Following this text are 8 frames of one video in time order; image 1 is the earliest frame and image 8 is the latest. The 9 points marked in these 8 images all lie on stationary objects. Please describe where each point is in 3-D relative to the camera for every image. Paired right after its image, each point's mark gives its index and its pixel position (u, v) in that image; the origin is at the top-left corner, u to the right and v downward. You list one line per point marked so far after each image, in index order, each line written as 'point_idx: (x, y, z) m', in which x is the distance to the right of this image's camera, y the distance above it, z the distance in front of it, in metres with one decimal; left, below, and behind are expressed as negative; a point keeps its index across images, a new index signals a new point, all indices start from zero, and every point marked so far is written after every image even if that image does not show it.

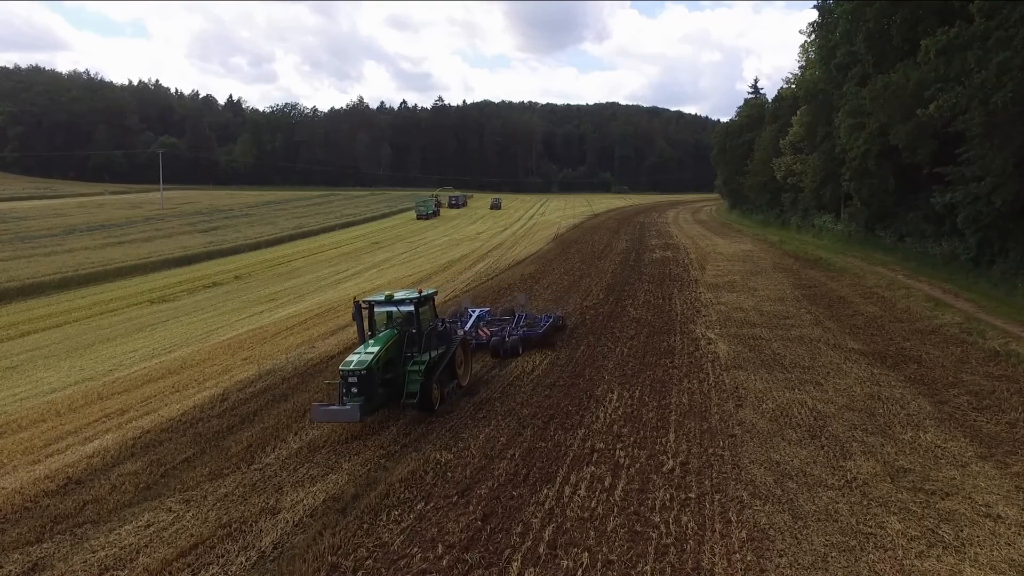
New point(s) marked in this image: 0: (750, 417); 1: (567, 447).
0: (+2.8, -1.5, +9.8) m
1: (+0.6, -1.7, +8.9) m
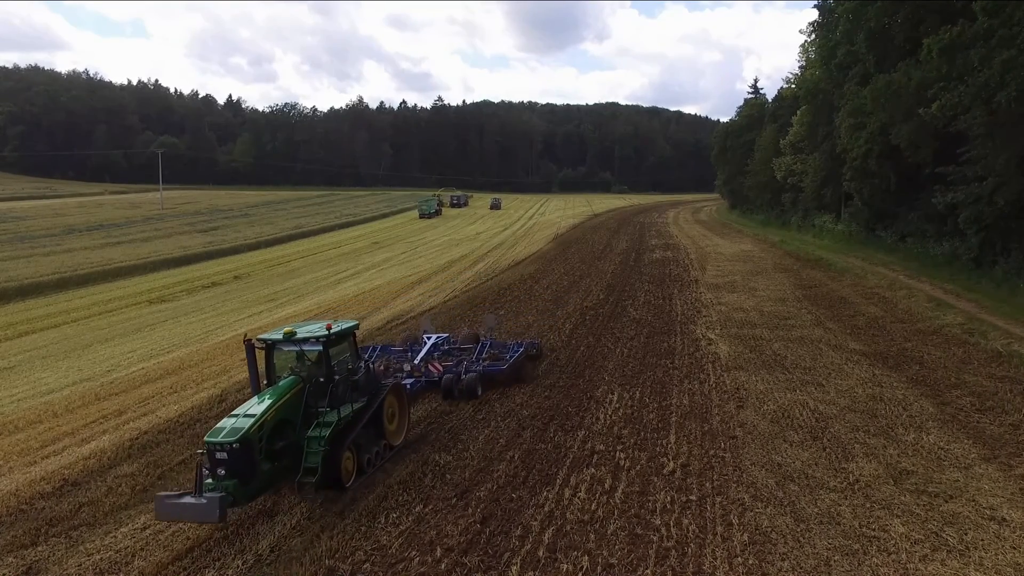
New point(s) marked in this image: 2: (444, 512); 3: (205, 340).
0: (+2.8, -1.5, +9.8) m
1: (+0.6, -1.7, +8.8) m
2: (-0.6, -2.0, +7.2) m
3: (-6.0, -1.0, +16.2) m
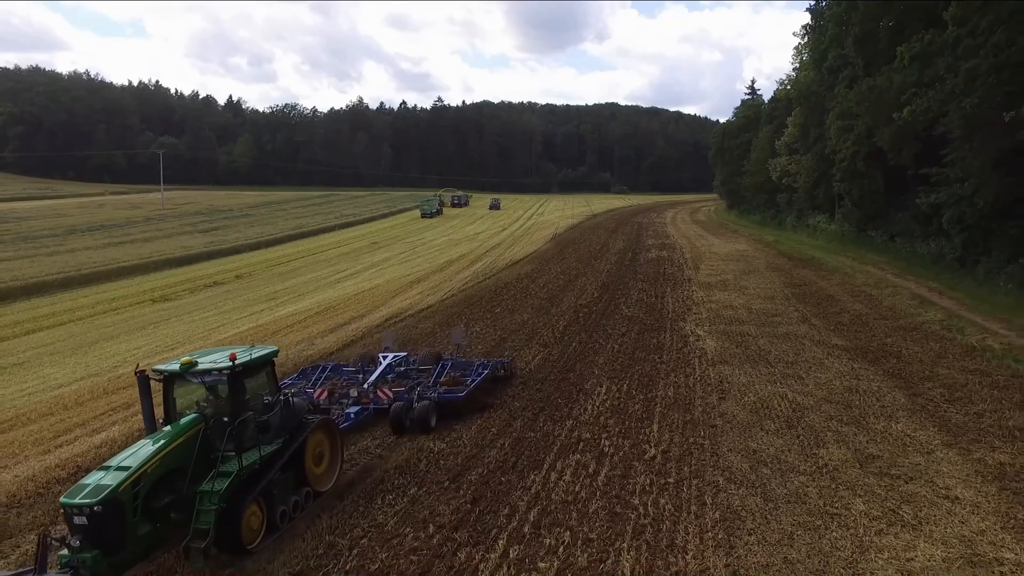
0: (+2.7, -1.5, +10.2) m
1: (+0.5, -1.7, +9.3) m
2: (-0.7, -1.9, +7.7) m
3: (-6.1, -1.0, +16.7) m
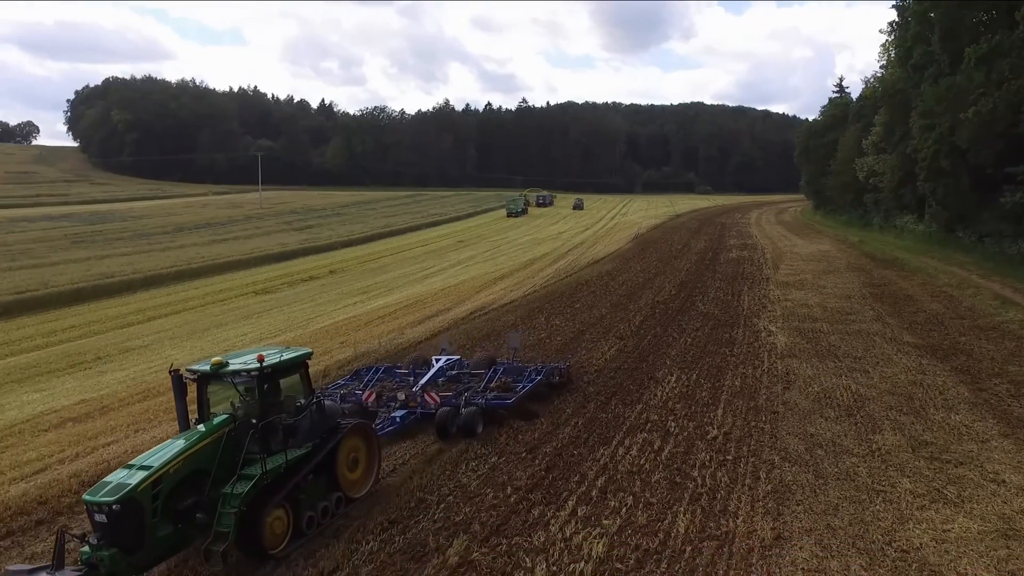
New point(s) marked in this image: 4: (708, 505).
0: (+3.7, -1.4, +10.8) m
1: (+1.4, -1.6, +10.0) m
2: (0.0, -1.8, +8.6) m
3: (-4.5, -0.8, +18.1) m
4: (+1.7, -1.9, +7.2) m
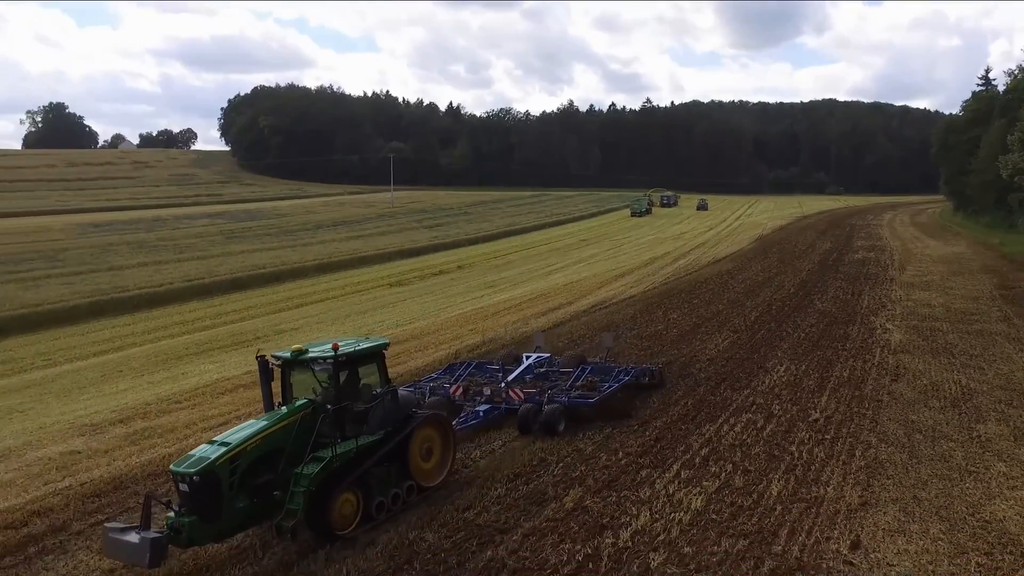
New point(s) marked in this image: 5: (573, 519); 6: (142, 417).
0: (+5.3, -1.4, +11.2) m
1: (+2.8, -1.5, +10.8) m
2: (+1.3, -1.7, +9.5) m
3: (-1.8, -0.6, +19.5) m
4: (+2.8, -1.8, +7.9) m
5: (+0.5, -1.9, +6.8) m
6: (-4.8, -1.7, +10.8) m
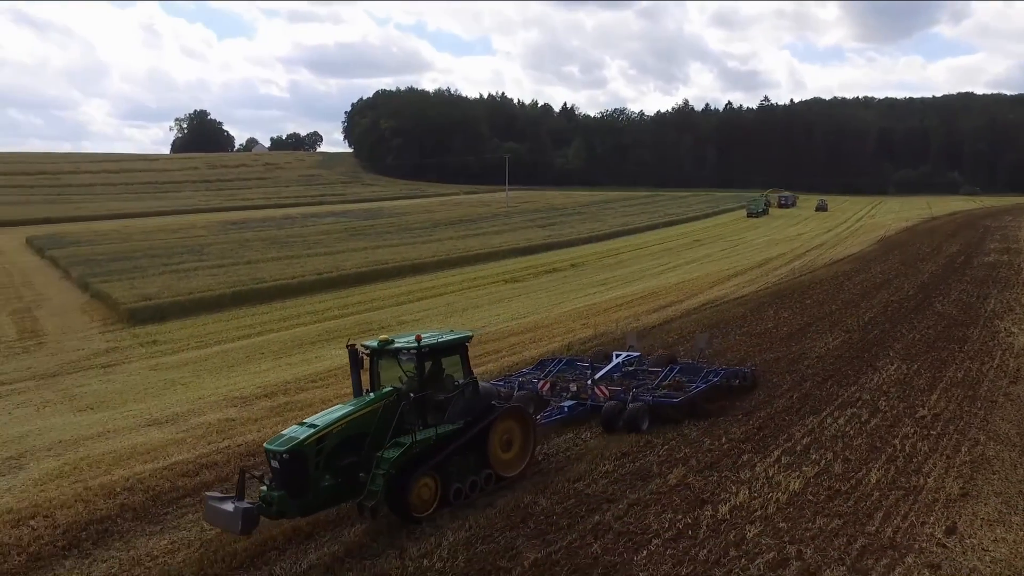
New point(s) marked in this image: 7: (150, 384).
0: (+6.7, -1.4, +11.0) m
1: (+4.3, -1.4, +10.9) m
2: (+2.6, -1.6, +9.9) m
3: (+0.9, -0.5, +20.3) m
4: (+3.8, -1.7, +8.1) m
5: (+1.4, -1.8, +7.3) m
6: (-3.3, -1.5, +12.0) m
7: (-5.5, -1.4, +12.6) m
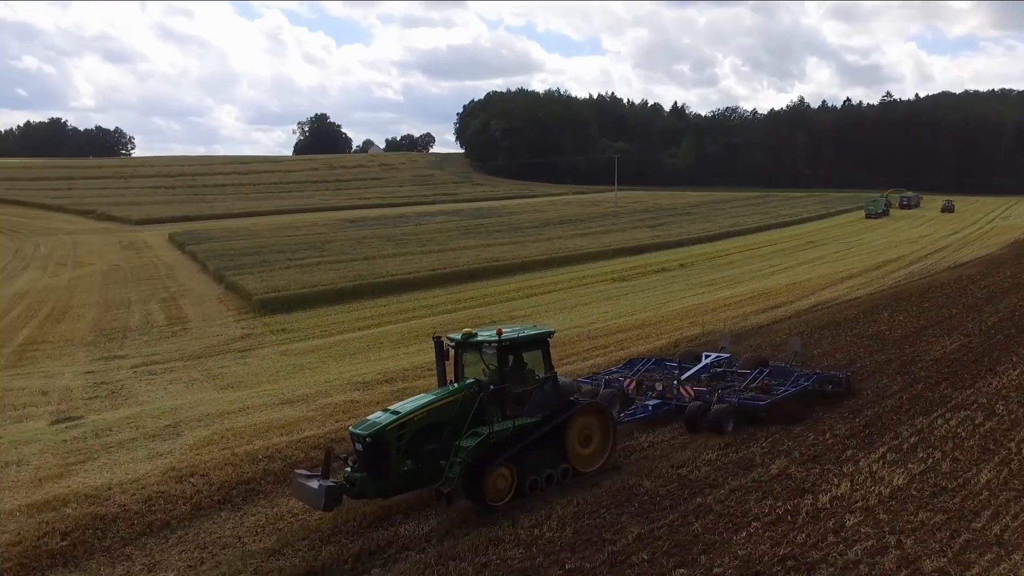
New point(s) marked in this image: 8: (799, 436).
0: (+8.1, -1.4, +10.5) m
1: (+5.7, -1.4, +10.7) m
2: (+3.9, -1.6, +9.9) m
3: (+3.6, -0.5, +20.4) m
4: (+4.9, -1.7, +8.0) m
5: (+2.4, -1.8, +7.5) m
6: (-1.7, -1.4, +12.7) m
7: (-3.8, -1.3, +13.7) m
8: (+3.2, -1.7, +9.2) m
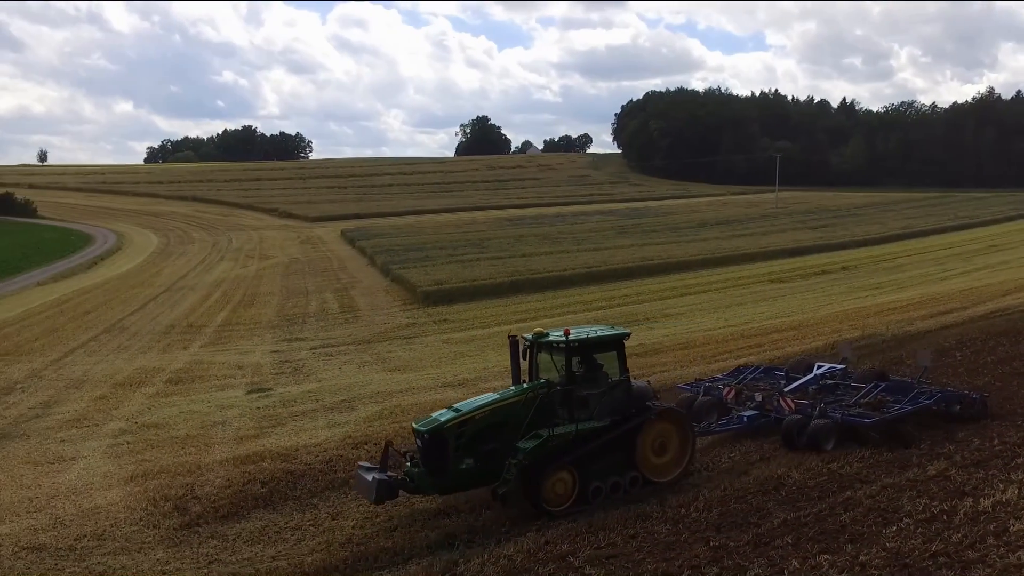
0: (+10.0, -1.5, +9.2) m
1: (+7.6, -1.5, +9.9) m
2: (+5.7, -1.6, +9.5) m
3: (+7.3, -0.6, +19.8) m
4: (+6.3, -1.8, +7.3) m
5: (+3.7, -1.7, +7.3) m
6: (+0.7, -1.3, +13.2) m
7: (-1.2, -1.2, +14.5) m
8: (+4.8, -1.7, +8.8) m
